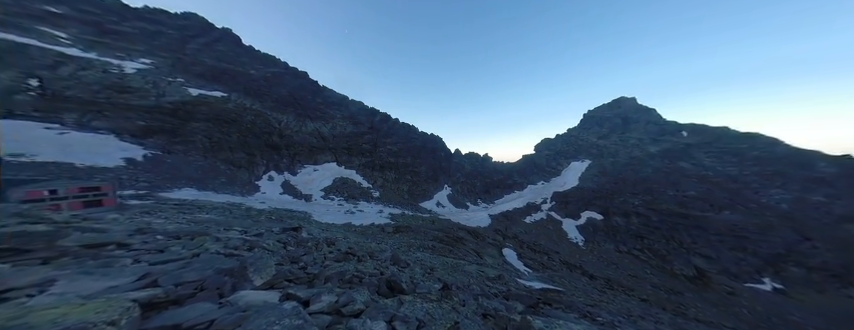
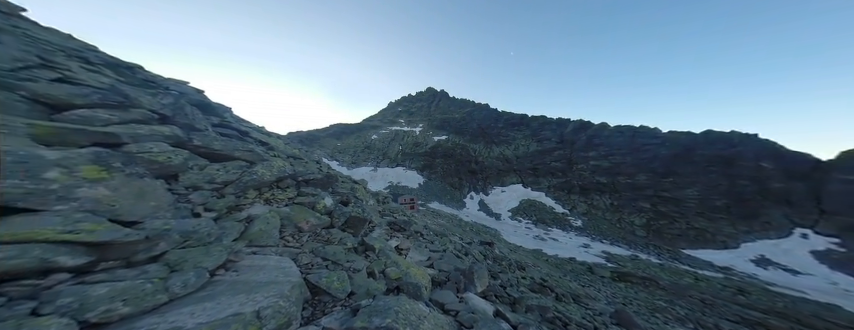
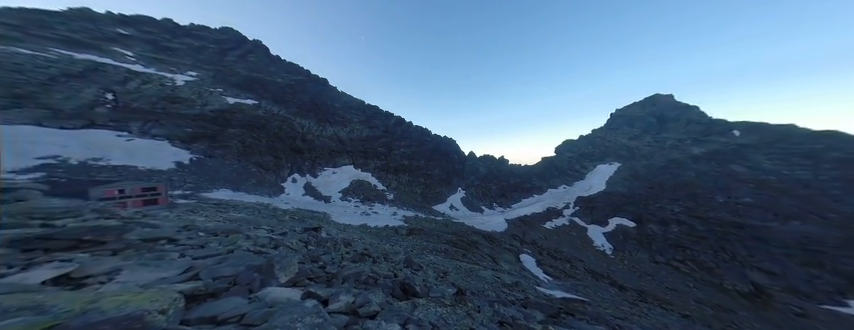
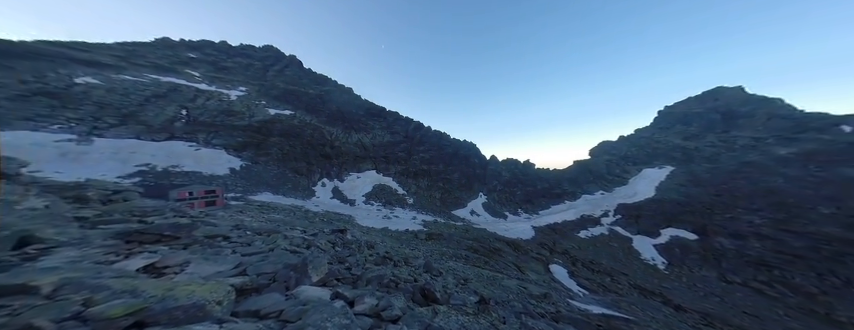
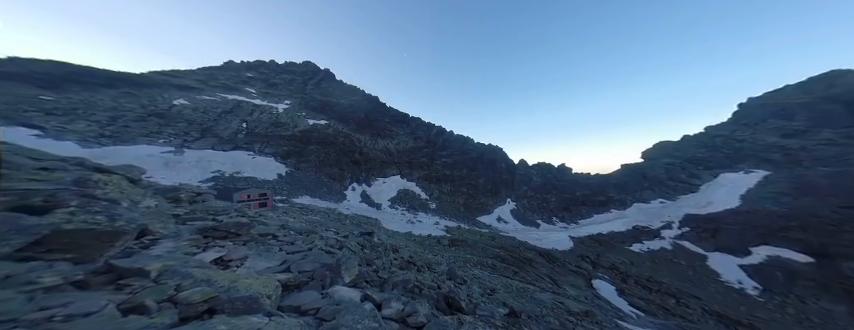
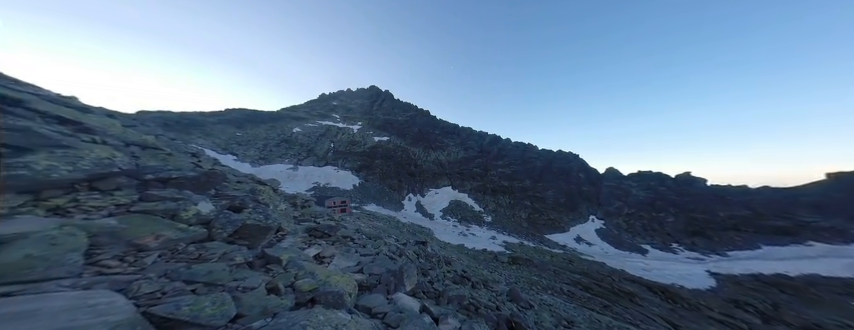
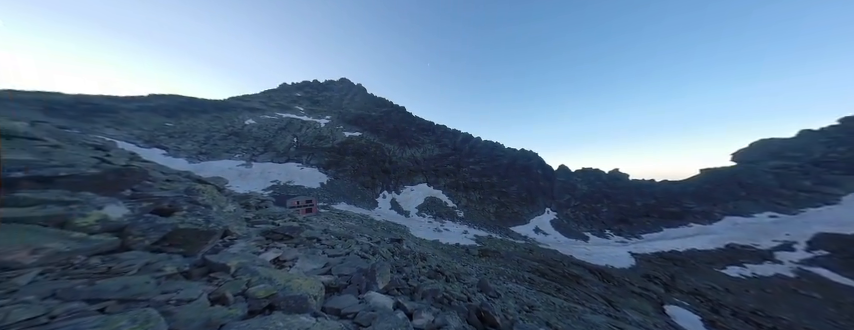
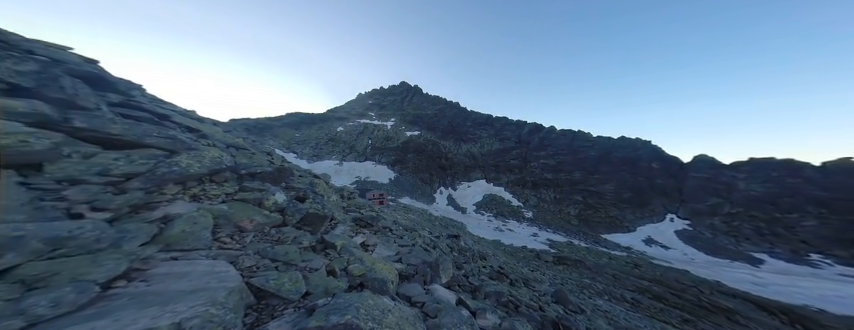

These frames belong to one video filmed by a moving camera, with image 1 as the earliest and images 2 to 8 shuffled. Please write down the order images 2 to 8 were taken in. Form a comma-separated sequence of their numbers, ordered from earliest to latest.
3, 4, 5, 7, 6, 8, 2
